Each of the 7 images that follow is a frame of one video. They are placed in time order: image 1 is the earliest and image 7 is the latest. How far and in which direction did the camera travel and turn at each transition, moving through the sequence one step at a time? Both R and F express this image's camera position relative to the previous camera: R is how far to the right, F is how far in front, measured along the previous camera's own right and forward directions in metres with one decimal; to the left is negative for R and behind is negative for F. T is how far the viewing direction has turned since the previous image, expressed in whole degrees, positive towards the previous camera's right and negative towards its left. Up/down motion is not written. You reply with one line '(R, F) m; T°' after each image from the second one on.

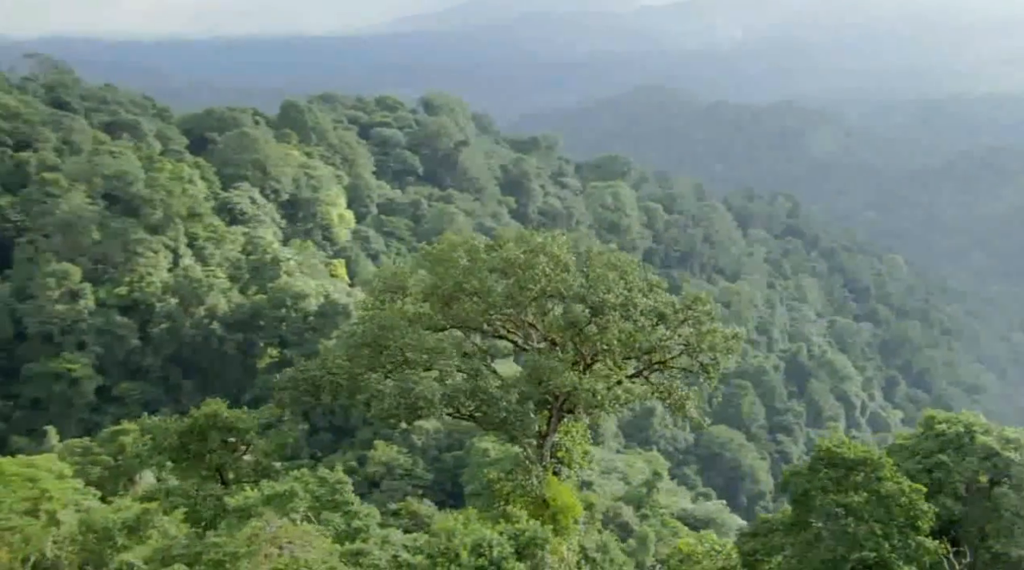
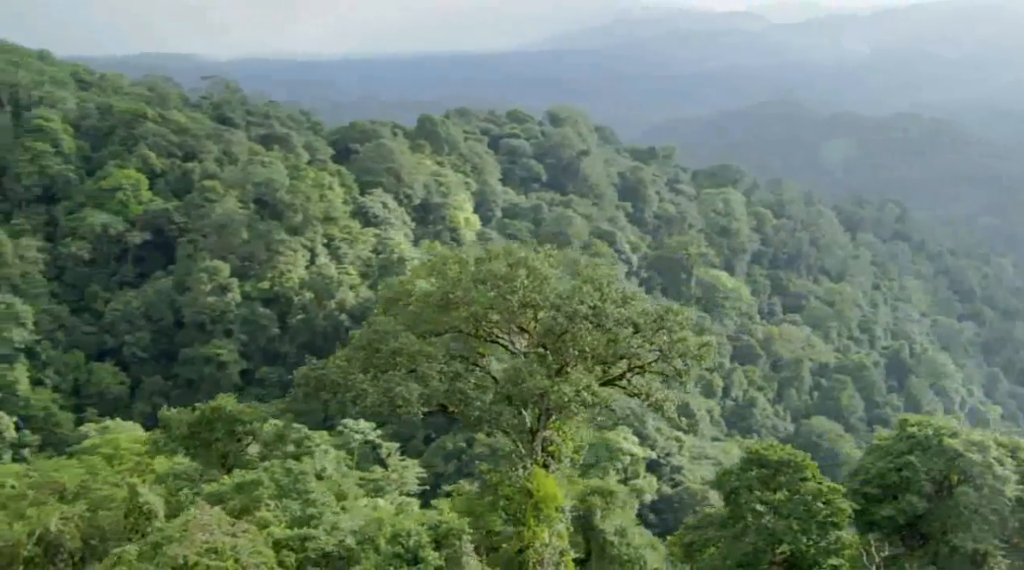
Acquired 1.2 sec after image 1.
(+2.7, -1.4) m; -11°
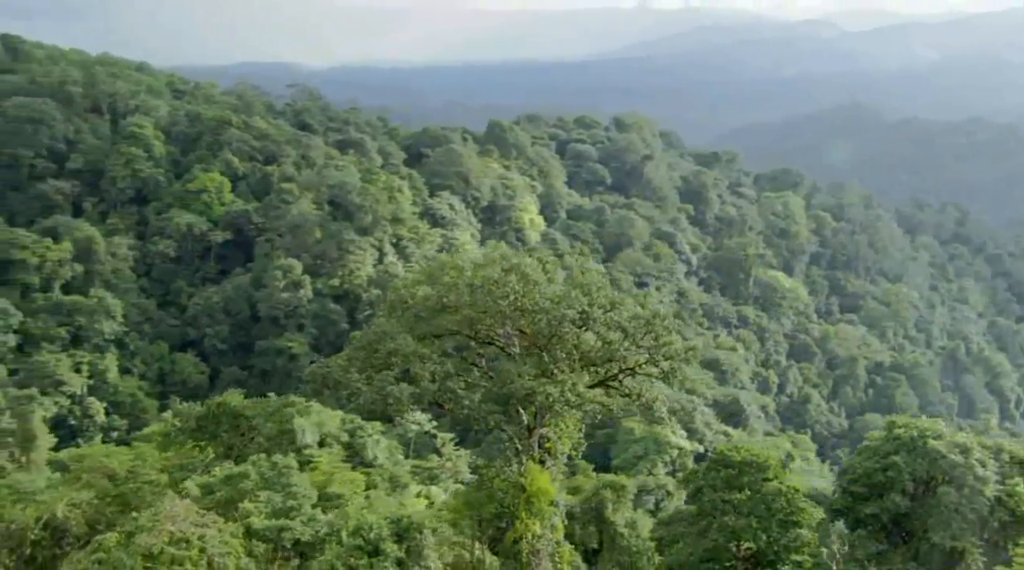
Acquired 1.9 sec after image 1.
(+1.6, -0.9) m; -6°
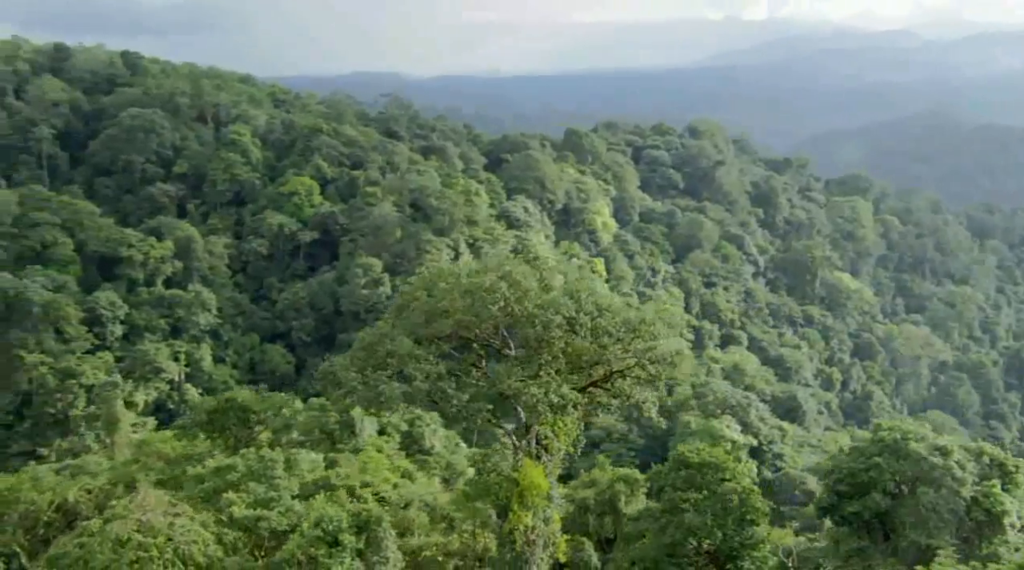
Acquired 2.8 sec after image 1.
(+1.9, -1.2) m; -7°
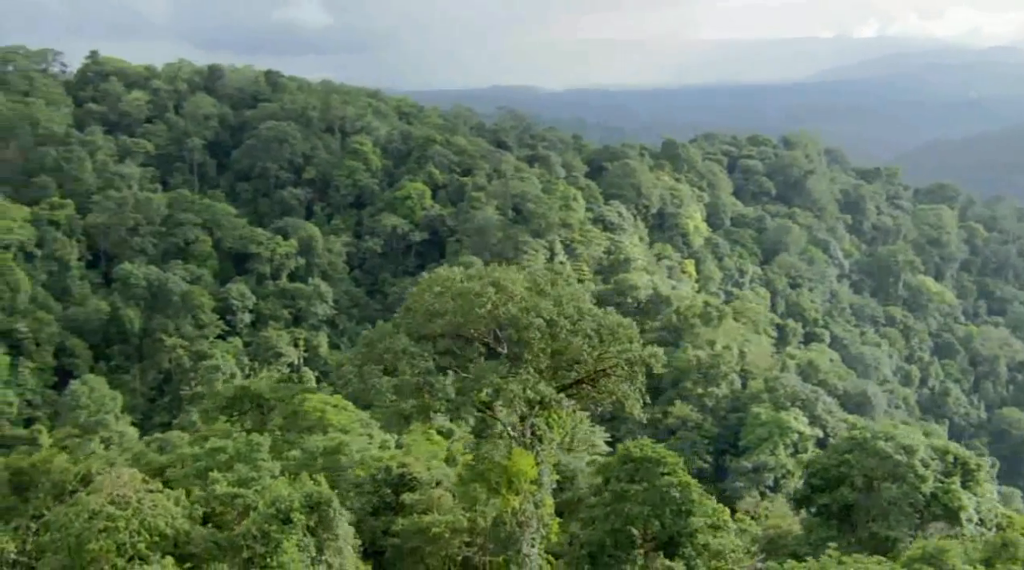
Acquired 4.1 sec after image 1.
(+2.4, -2.1) m; -9°
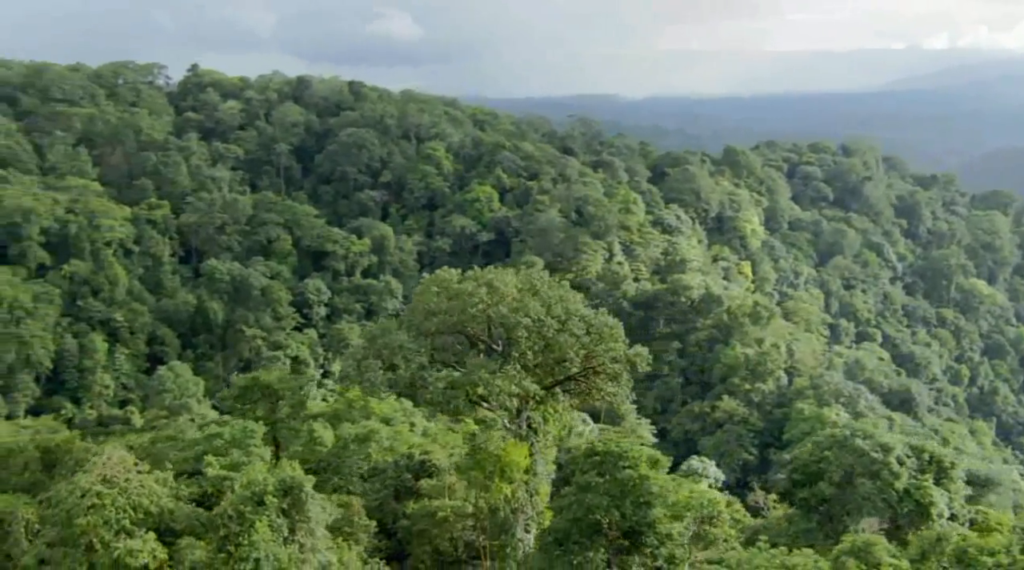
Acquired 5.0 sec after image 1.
(+1.4, -1.6) m; -6°
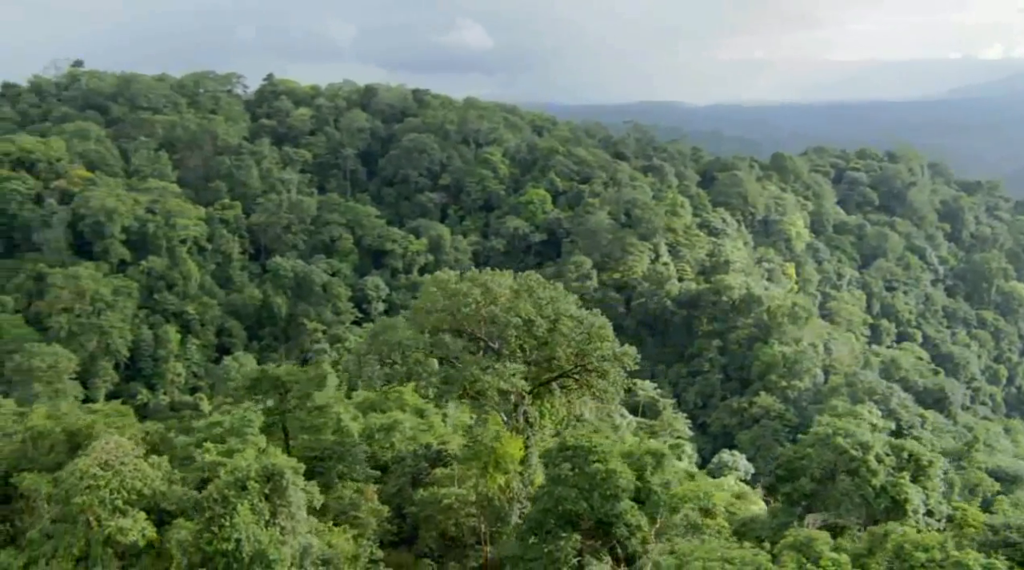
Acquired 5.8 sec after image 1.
(+1.1, -1.5) m; -4°
